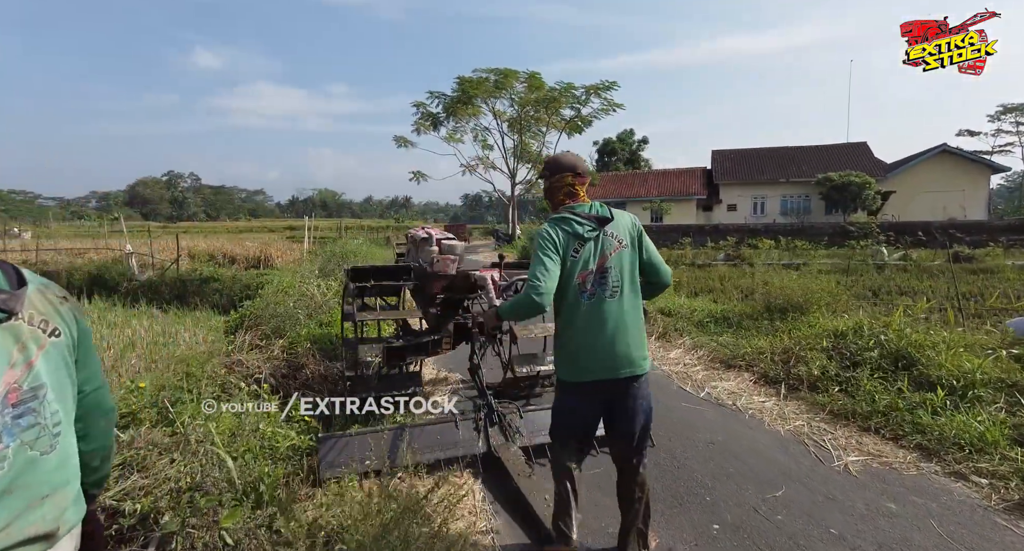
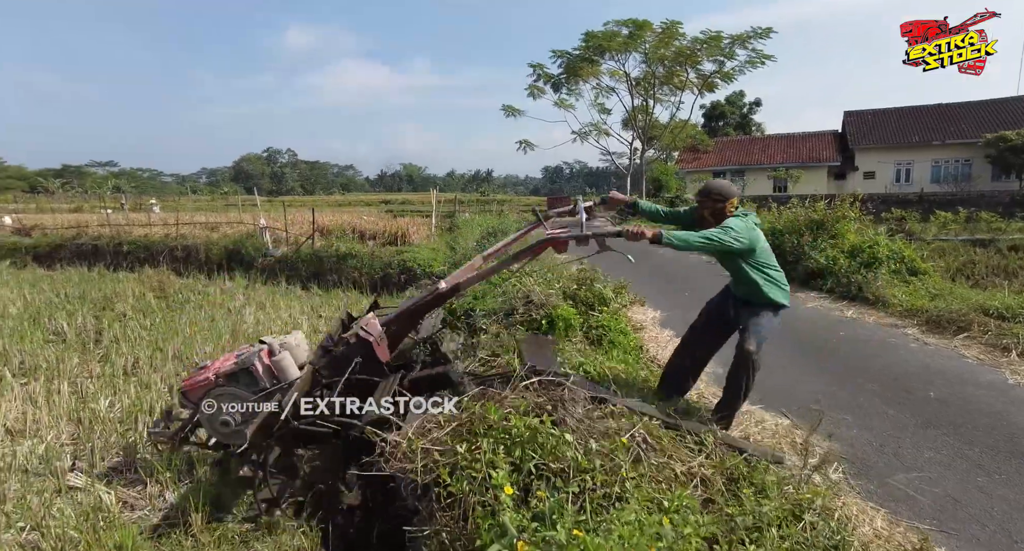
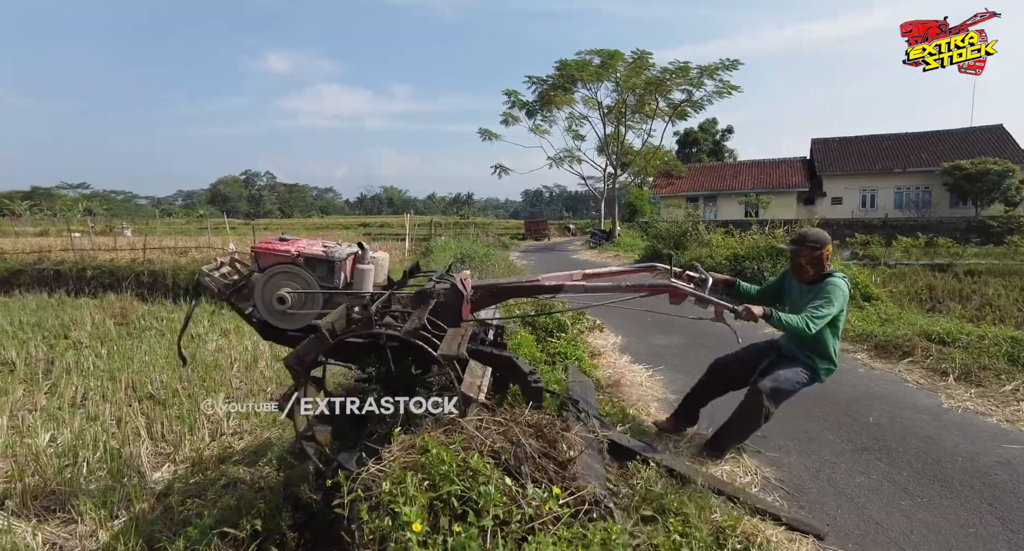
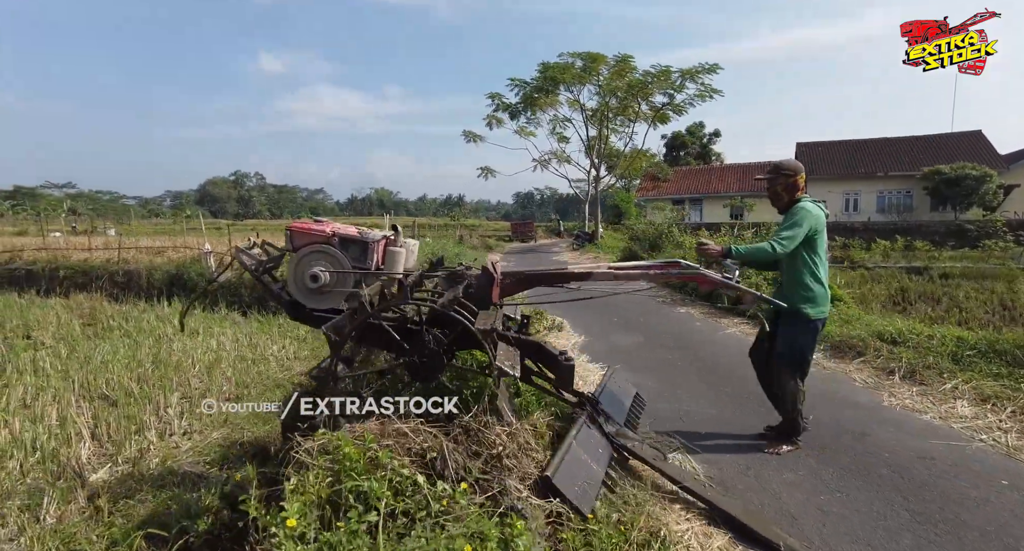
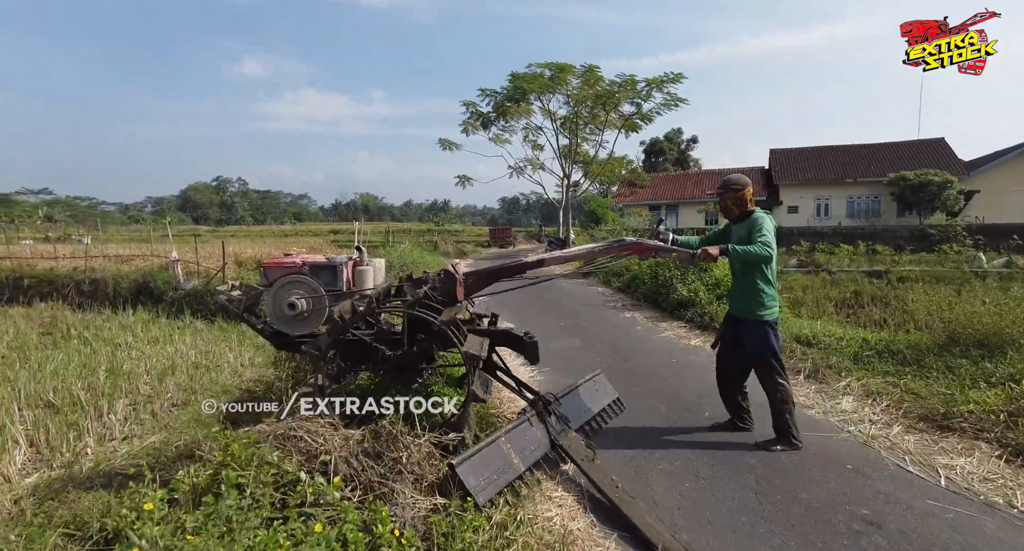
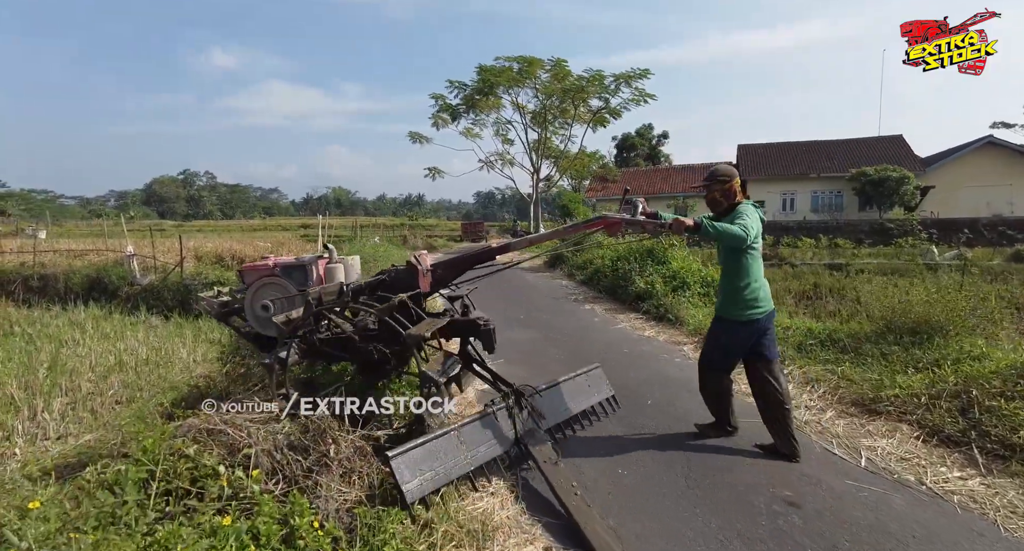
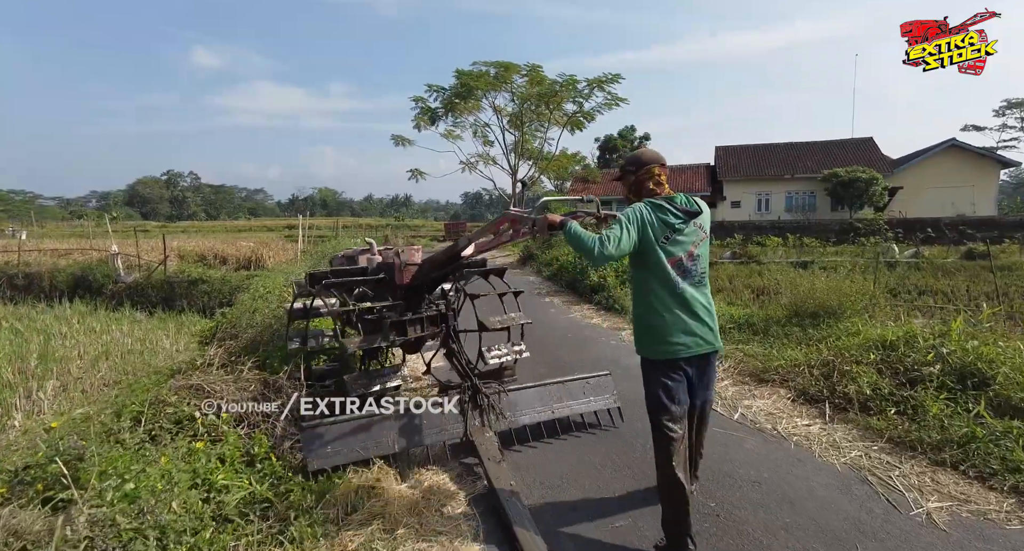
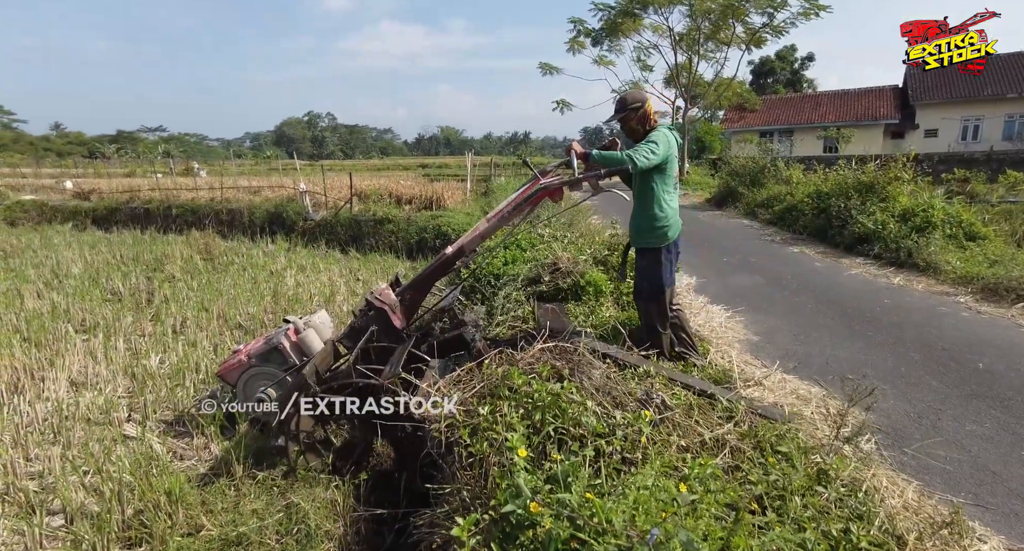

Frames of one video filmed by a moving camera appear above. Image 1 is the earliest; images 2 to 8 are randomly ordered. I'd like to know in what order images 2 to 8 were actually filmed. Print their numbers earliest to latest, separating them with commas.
7, 6, 5, 4, 3, 2, 8
